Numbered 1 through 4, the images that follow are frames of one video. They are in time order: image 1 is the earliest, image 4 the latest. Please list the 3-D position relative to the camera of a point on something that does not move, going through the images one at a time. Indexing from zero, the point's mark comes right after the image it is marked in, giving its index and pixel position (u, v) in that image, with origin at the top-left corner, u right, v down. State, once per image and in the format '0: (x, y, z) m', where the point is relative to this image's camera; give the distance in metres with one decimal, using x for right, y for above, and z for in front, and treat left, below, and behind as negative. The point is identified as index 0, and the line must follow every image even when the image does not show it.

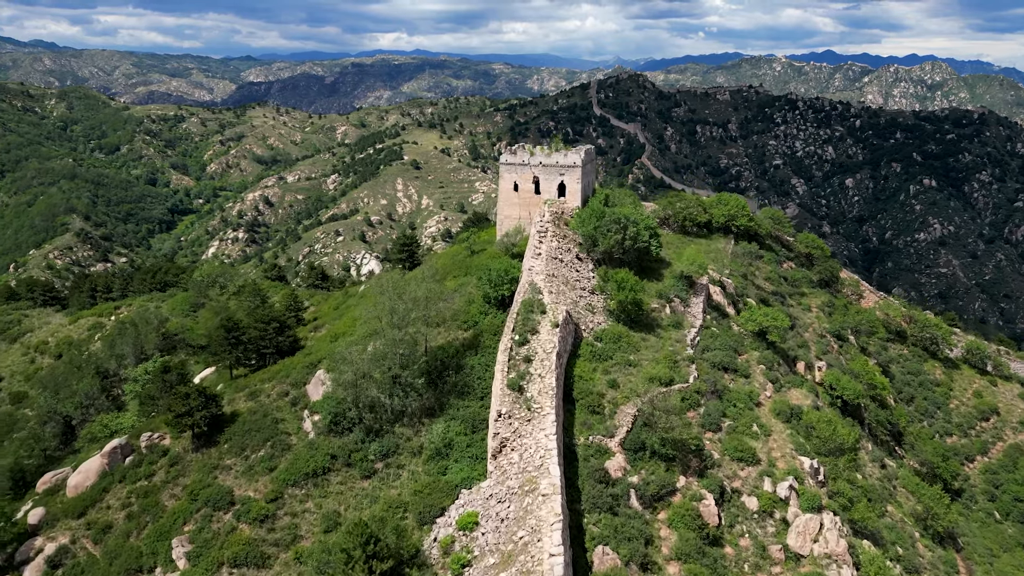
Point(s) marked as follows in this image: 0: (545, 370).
0: (+0.9, -2.2, +19.7) m
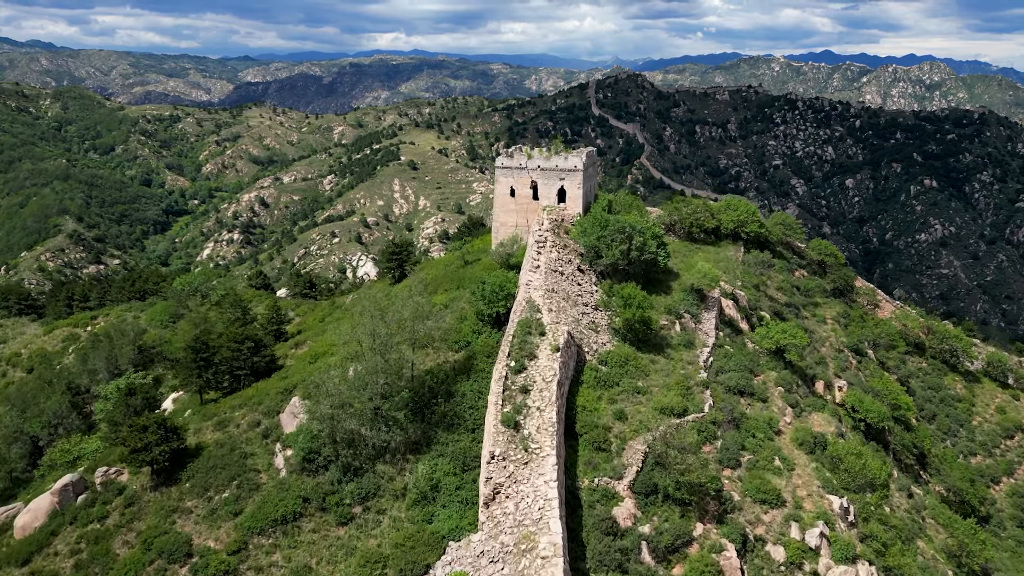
0: (+0.8, -2.8, +17.5) m
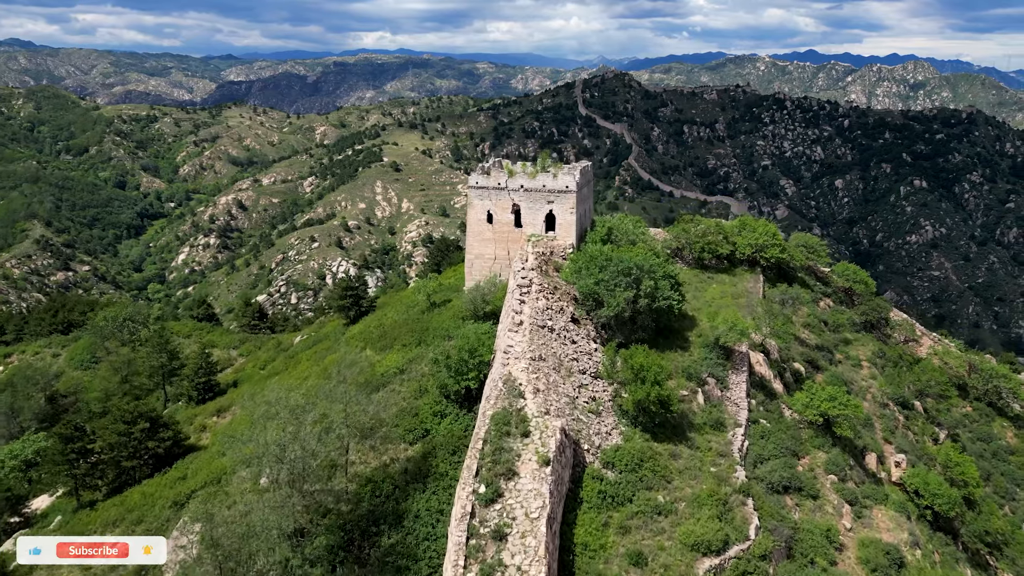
0: (+0.2, -4.4, +11.8) m
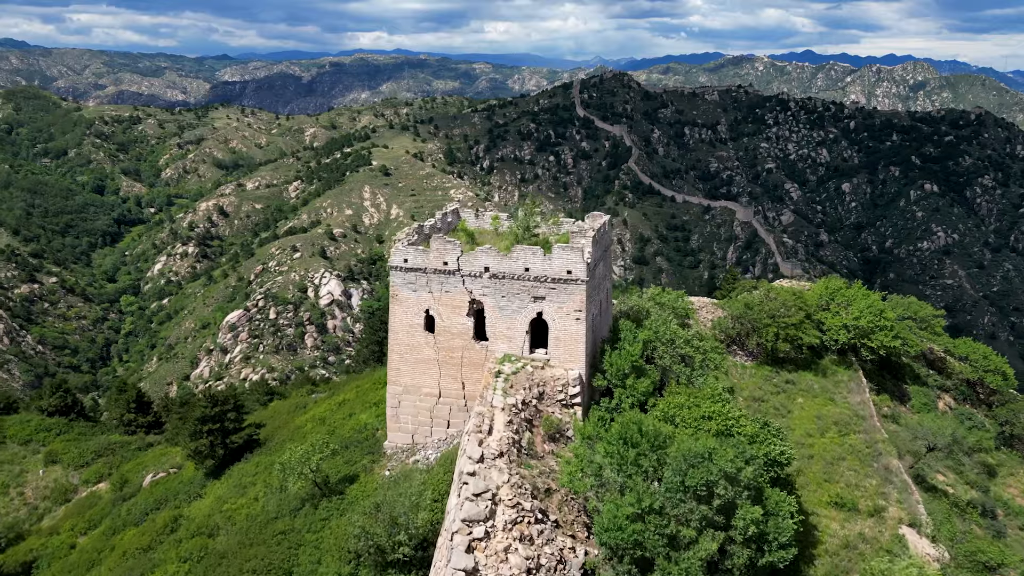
0: (-0.5, -7.4, +0.7) m
